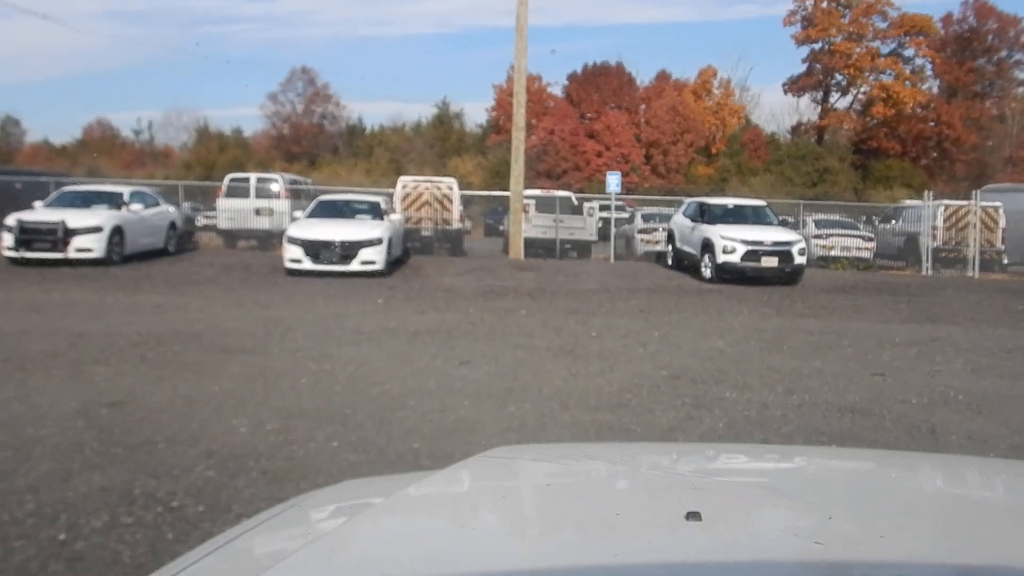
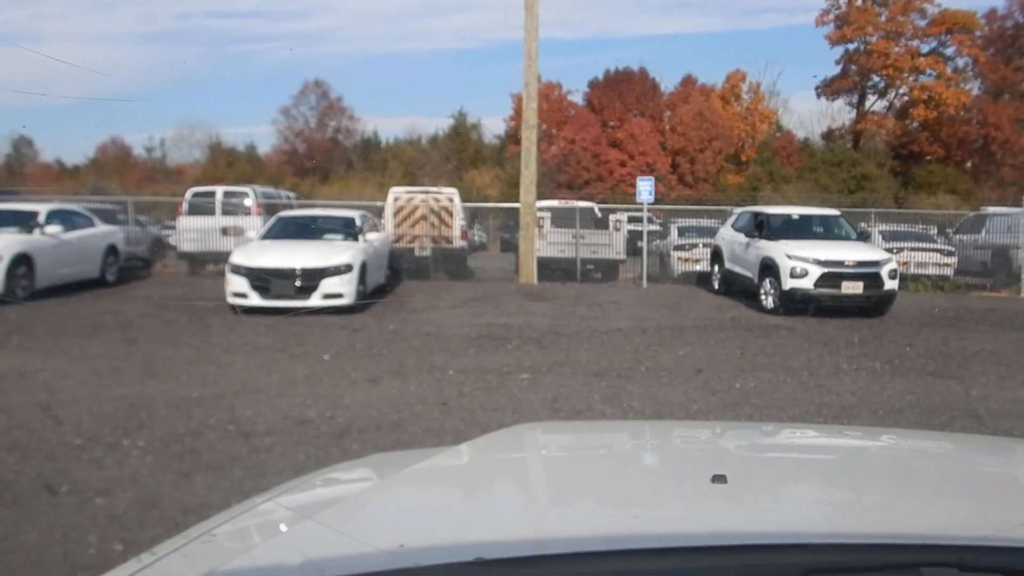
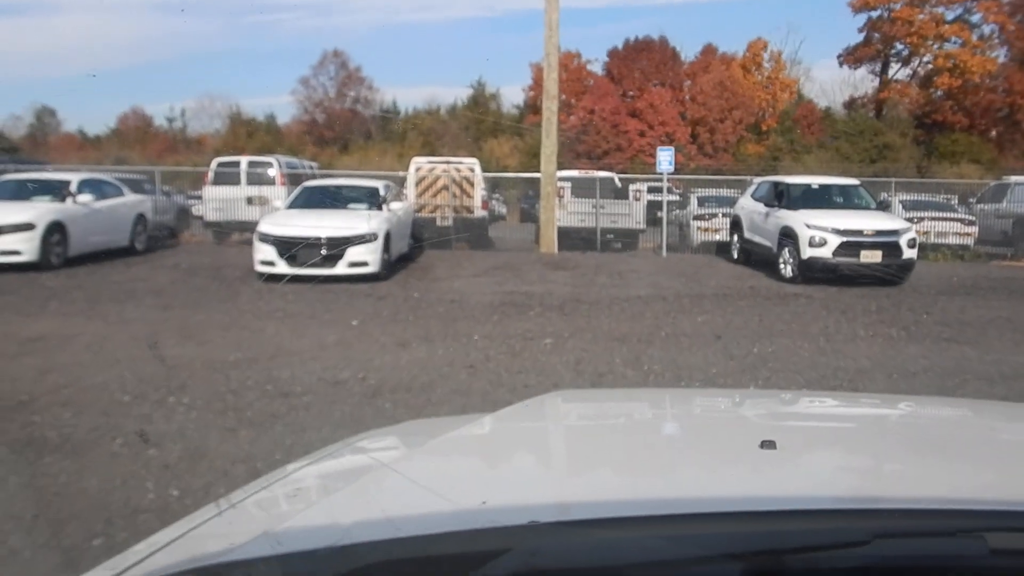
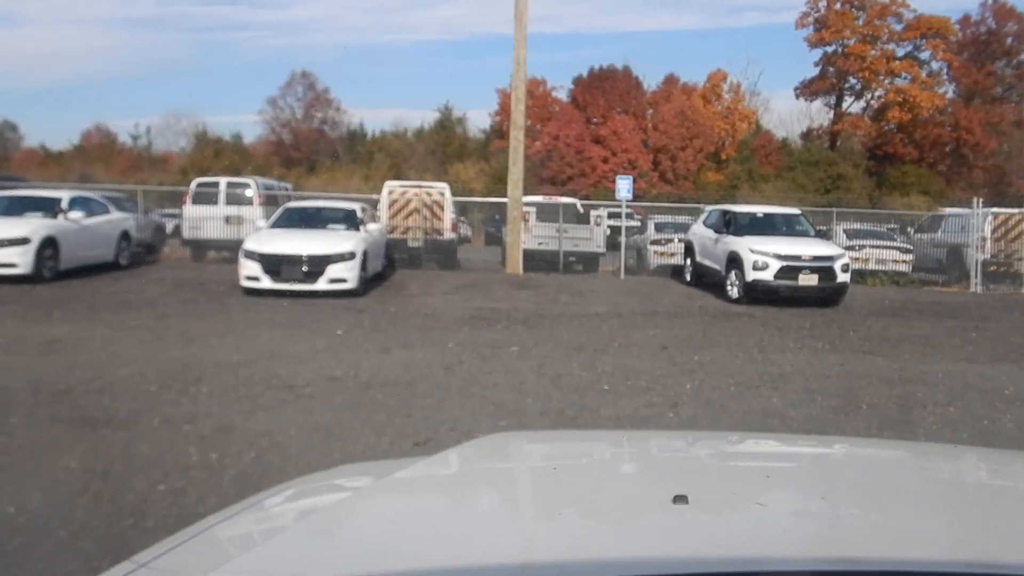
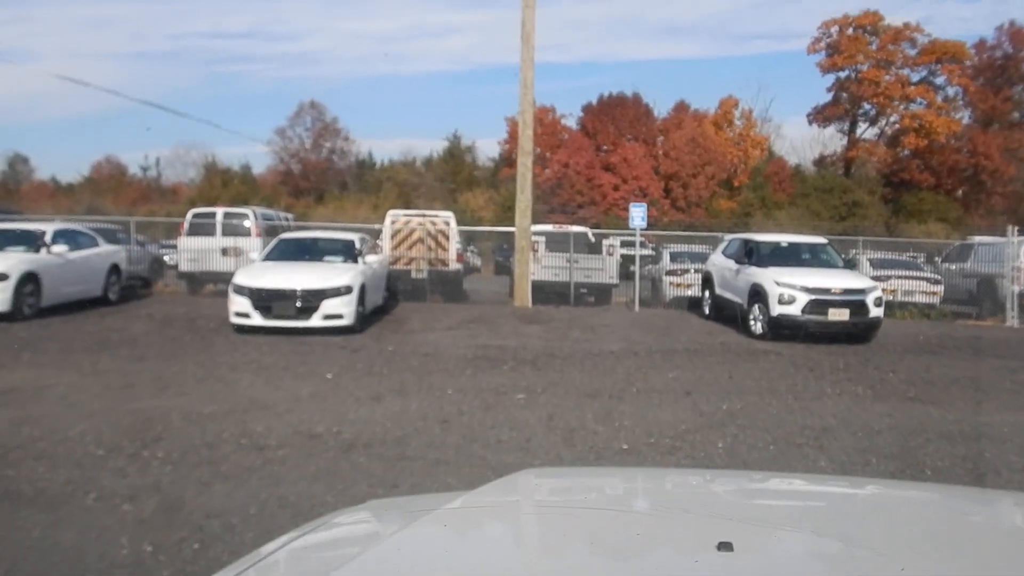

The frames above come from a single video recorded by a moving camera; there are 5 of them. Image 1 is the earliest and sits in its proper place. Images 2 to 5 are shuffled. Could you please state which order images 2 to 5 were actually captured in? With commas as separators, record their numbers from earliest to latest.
4, 5, 2, 3
